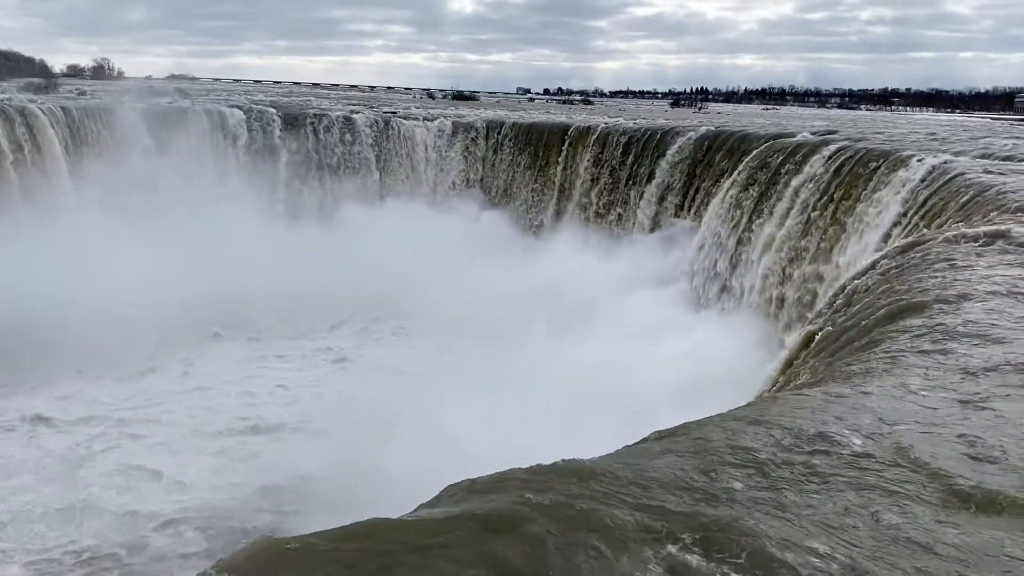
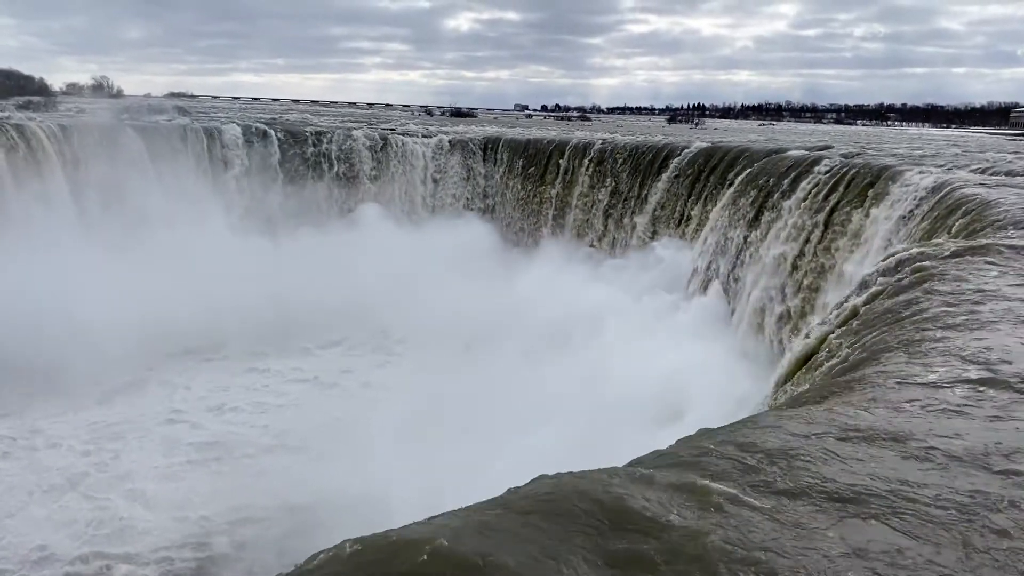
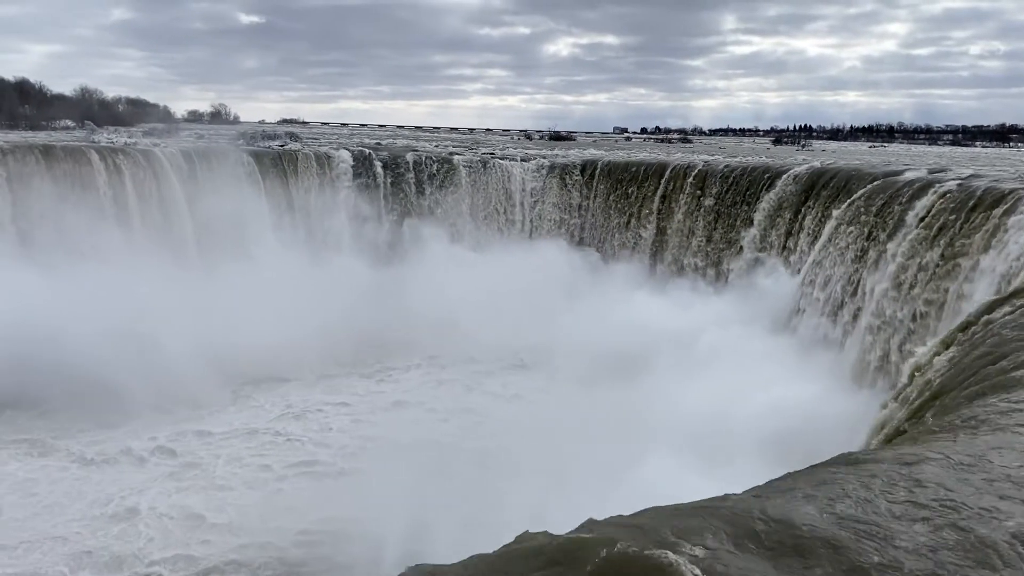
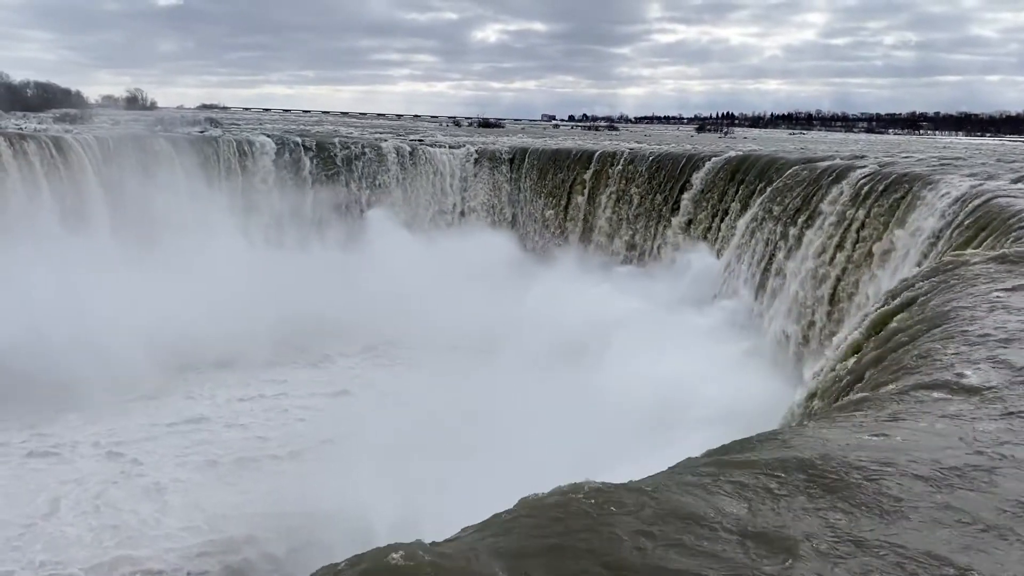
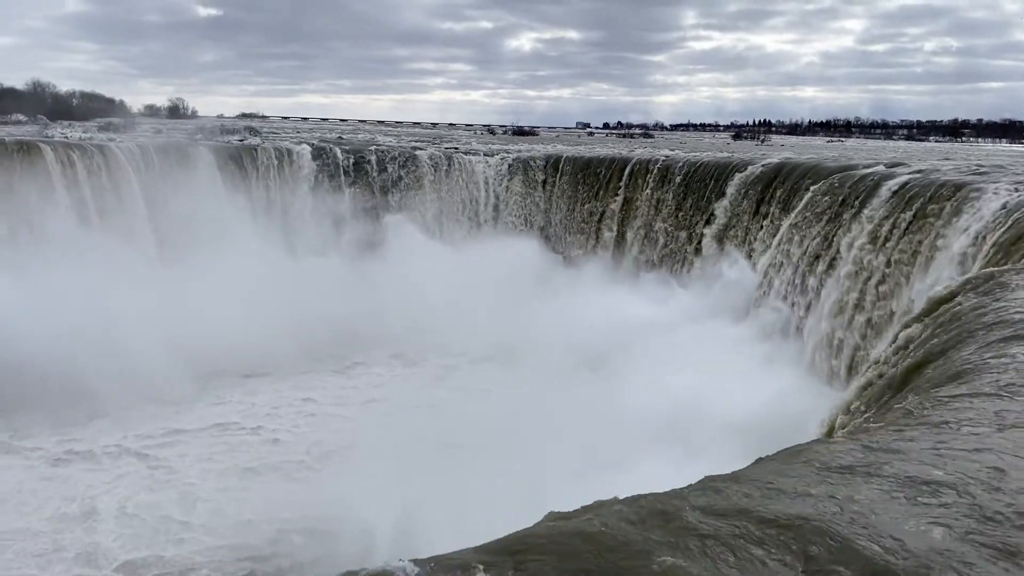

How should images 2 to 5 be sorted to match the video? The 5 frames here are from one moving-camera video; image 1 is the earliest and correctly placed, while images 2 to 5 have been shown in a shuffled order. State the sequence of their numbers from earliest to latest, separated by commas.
2, 4, 5, 3
